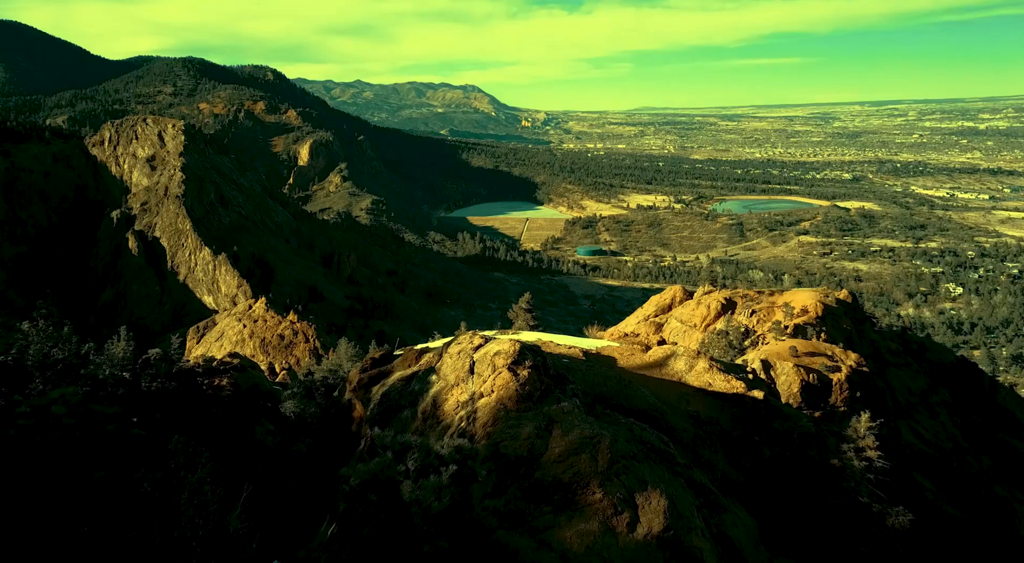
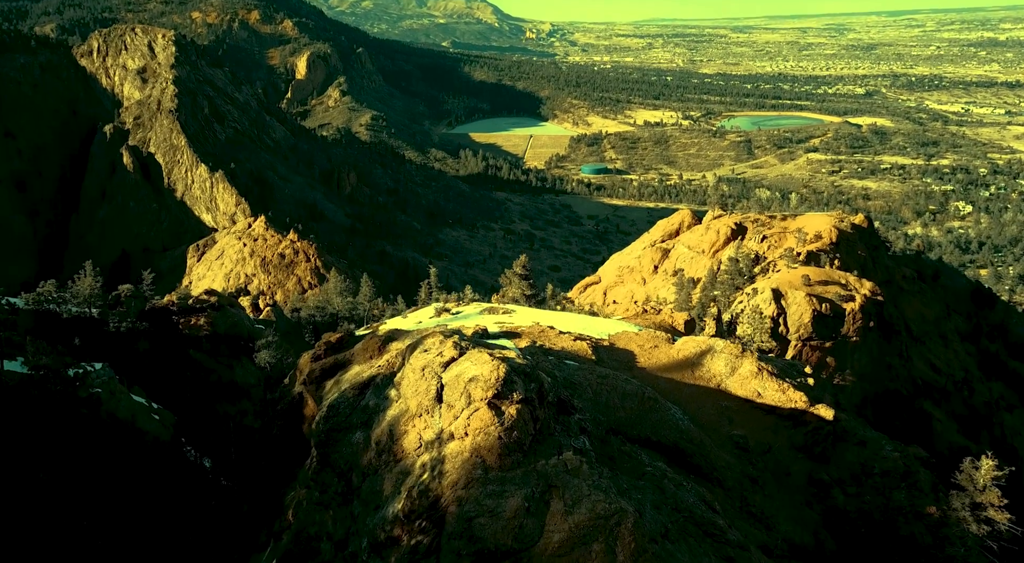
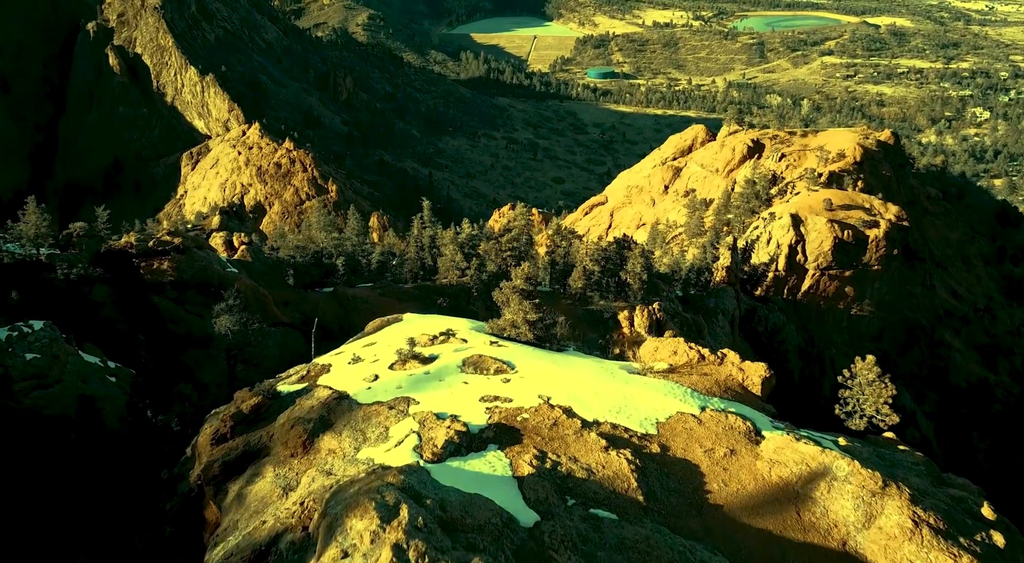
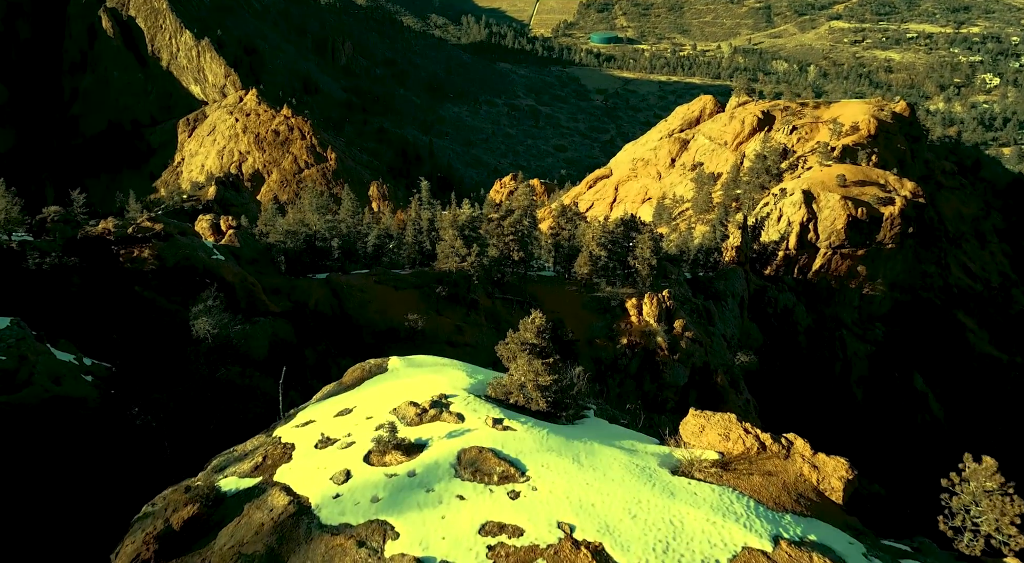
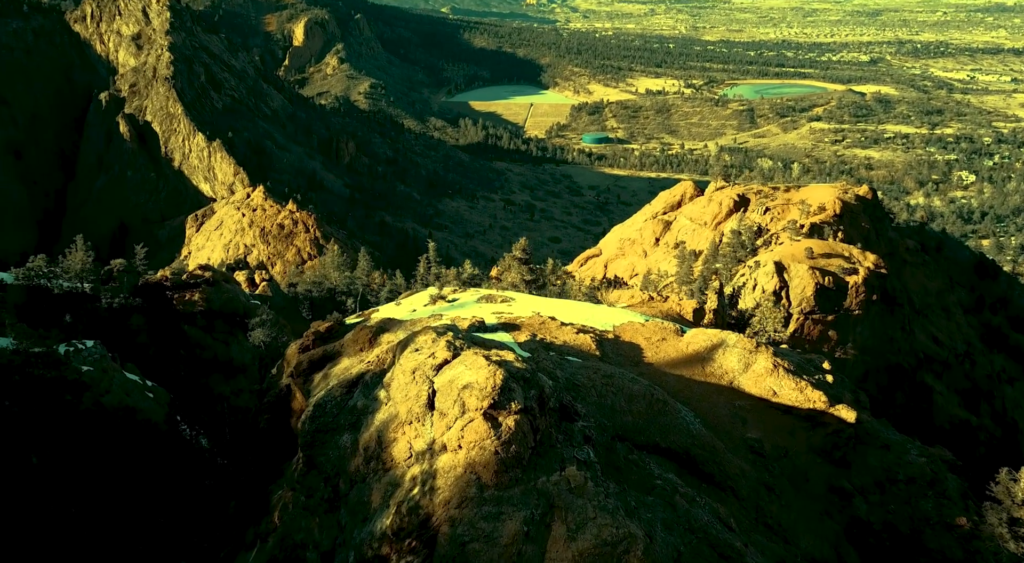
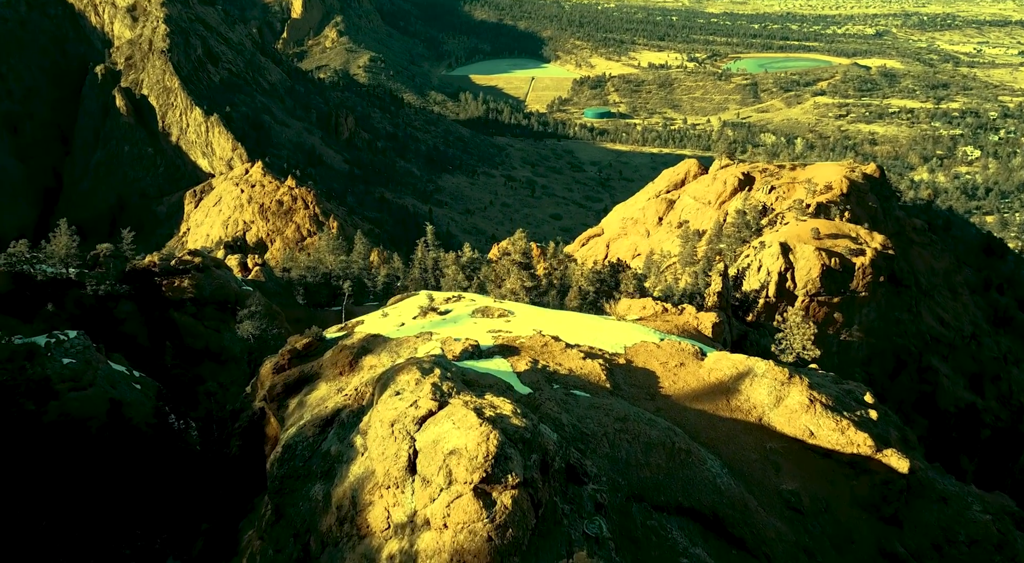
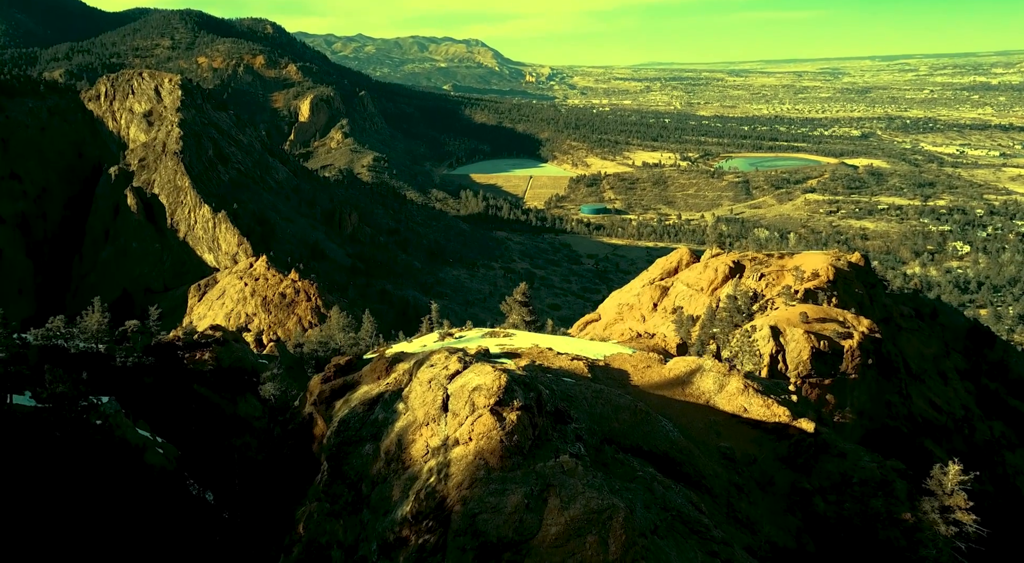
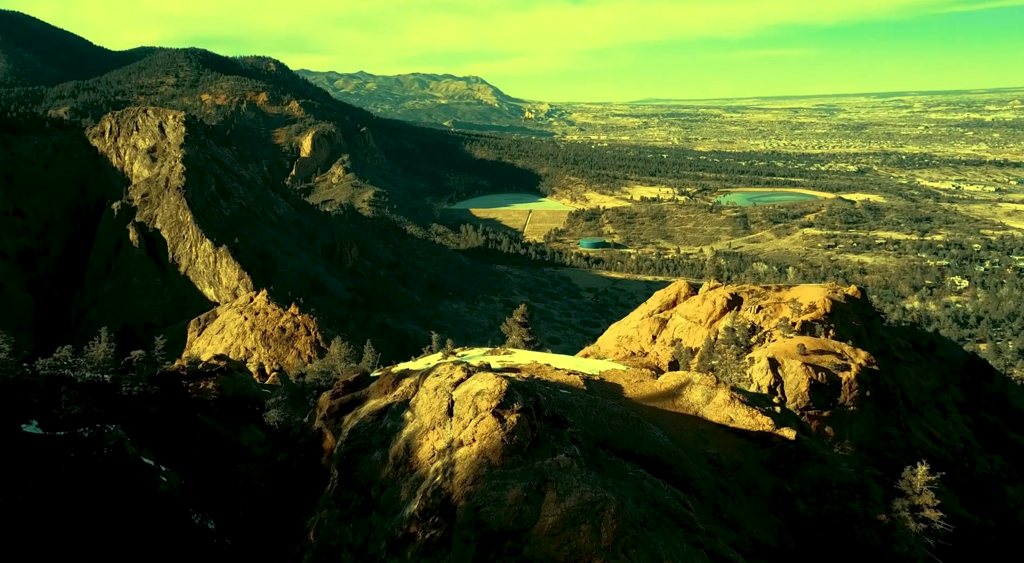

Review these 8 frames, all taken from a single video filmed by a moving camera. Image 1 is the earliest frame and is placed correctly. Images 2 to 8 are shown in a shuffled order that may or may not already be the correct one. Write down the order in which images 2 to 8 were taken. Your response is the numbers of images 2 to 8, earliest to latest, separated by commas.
8, 7, 2, 5, 6, 3, 4
